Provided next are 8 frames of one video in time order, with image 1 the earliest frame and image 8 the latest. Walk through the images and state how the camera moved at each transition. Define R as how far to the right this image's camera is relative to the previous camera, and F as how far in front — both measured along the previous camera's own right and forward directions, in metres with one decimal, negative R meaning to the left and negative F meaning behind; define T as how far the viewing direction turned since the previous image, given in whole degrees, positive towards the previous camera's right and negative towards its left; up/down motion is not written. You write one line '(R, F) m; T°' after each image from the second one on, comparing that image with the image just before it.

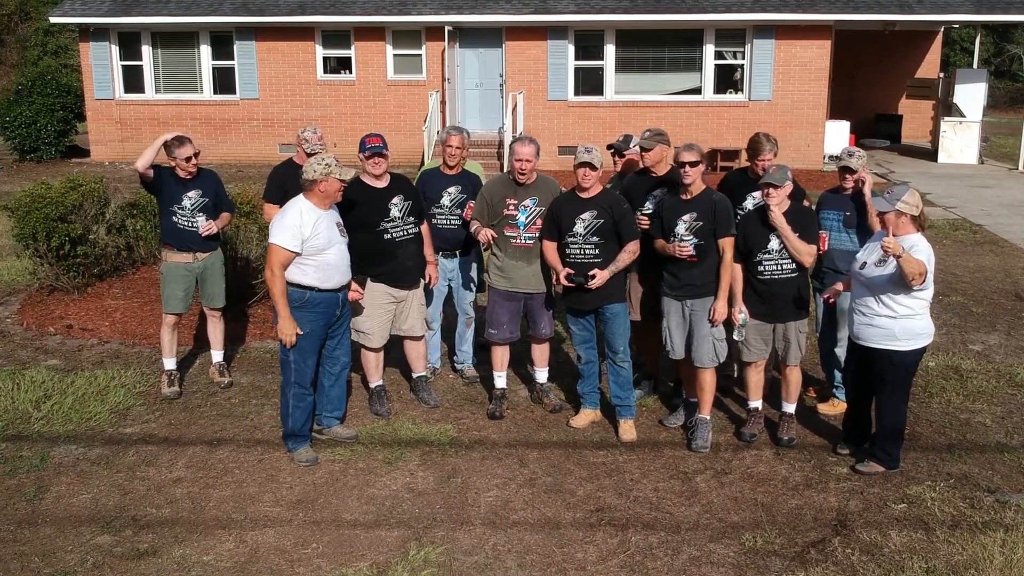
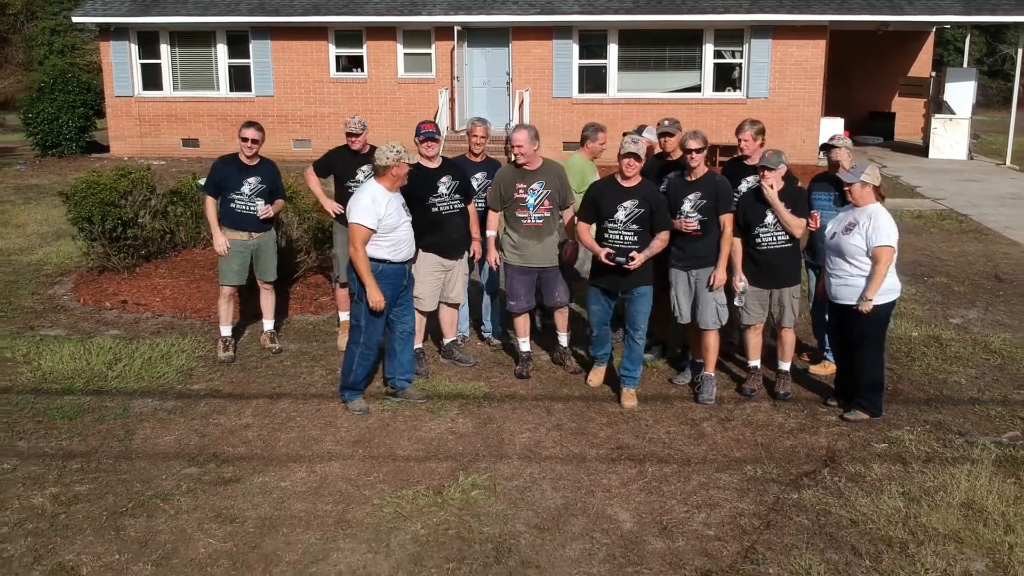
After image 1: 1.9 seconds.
(-0.2, -0.6) m; 0°
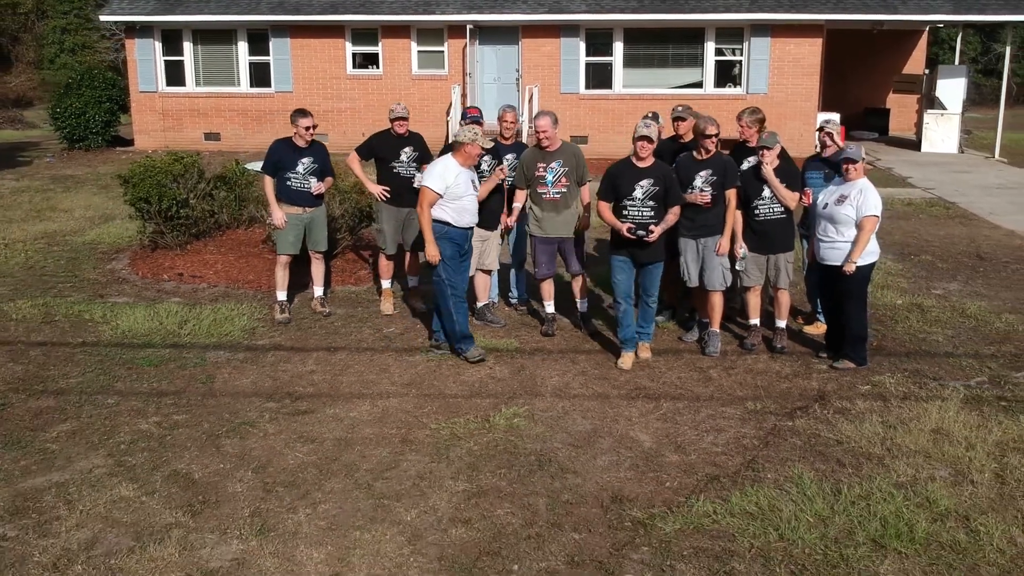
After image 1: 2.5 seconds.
(-0.2, -0.7) m; 0°
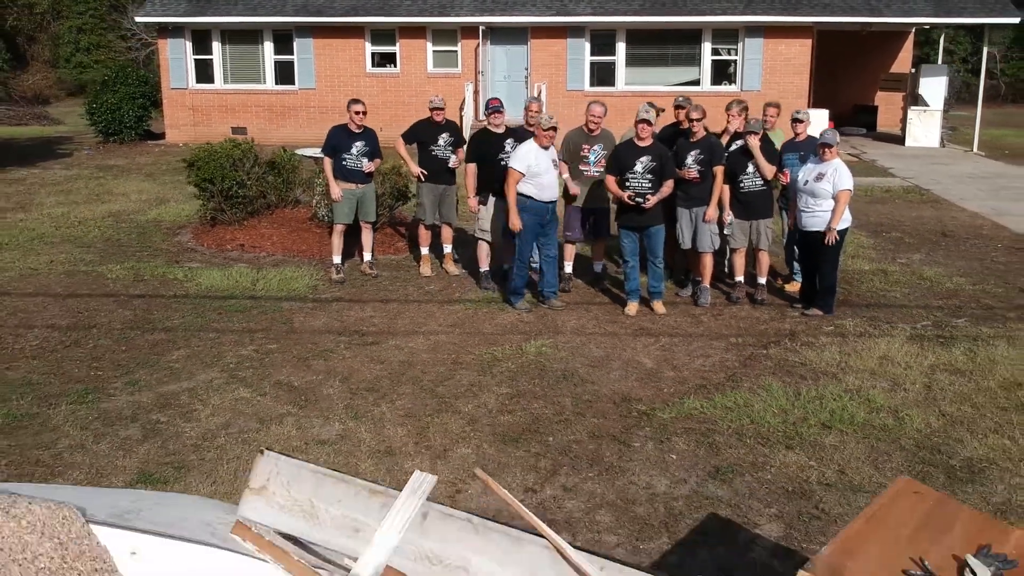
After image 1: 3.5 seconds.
(-0.2, -1.2) m; 0°
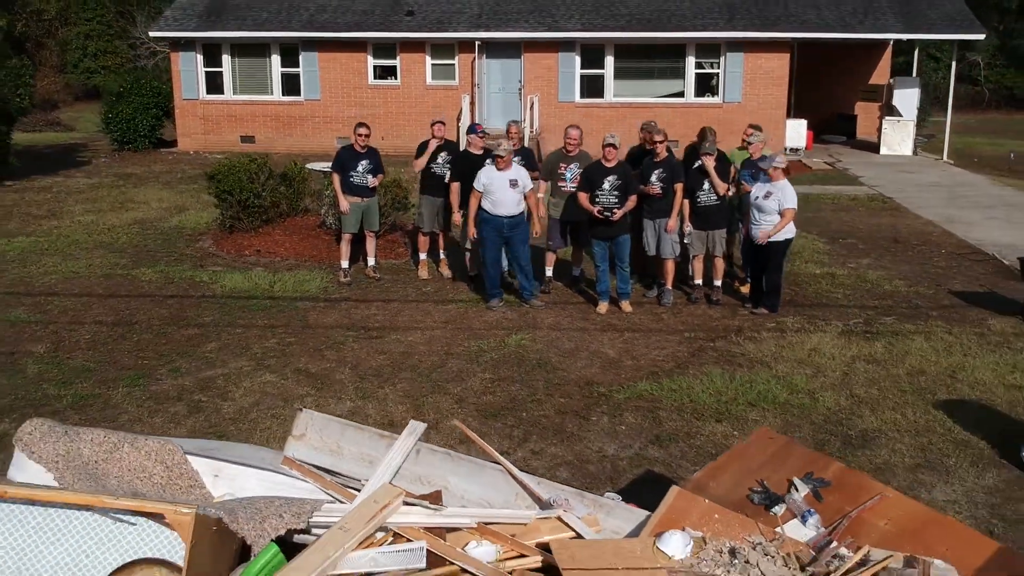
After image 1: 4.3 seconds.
(+0.1, -1.0) m; 0°
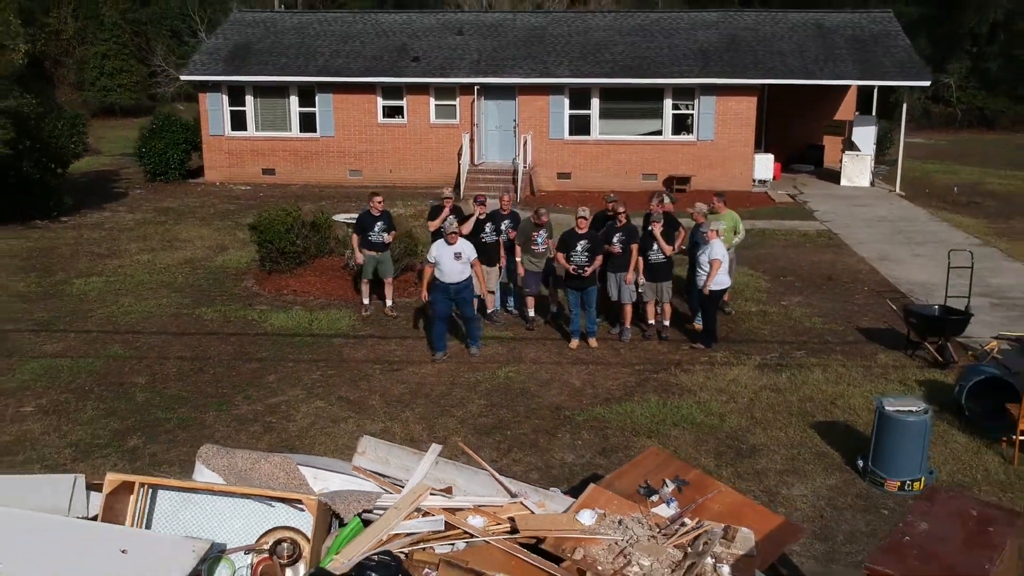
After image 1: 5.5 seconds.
(+0.1, -2.2) m; 0°
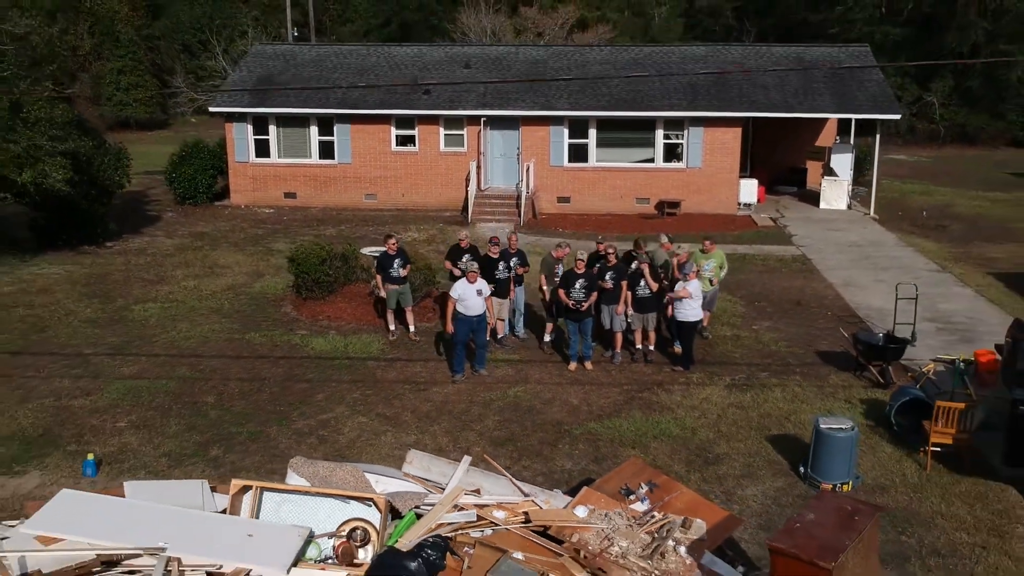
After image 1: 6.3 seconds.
(-0.1, -1.8) m; 0°
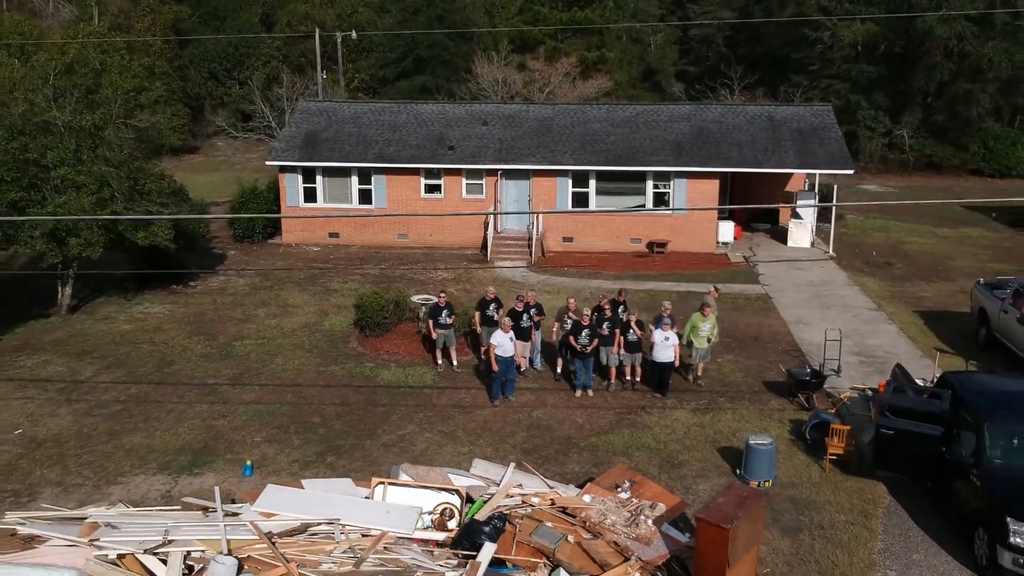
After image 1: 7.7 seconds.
(-0.4, -4.1) m; 0°
